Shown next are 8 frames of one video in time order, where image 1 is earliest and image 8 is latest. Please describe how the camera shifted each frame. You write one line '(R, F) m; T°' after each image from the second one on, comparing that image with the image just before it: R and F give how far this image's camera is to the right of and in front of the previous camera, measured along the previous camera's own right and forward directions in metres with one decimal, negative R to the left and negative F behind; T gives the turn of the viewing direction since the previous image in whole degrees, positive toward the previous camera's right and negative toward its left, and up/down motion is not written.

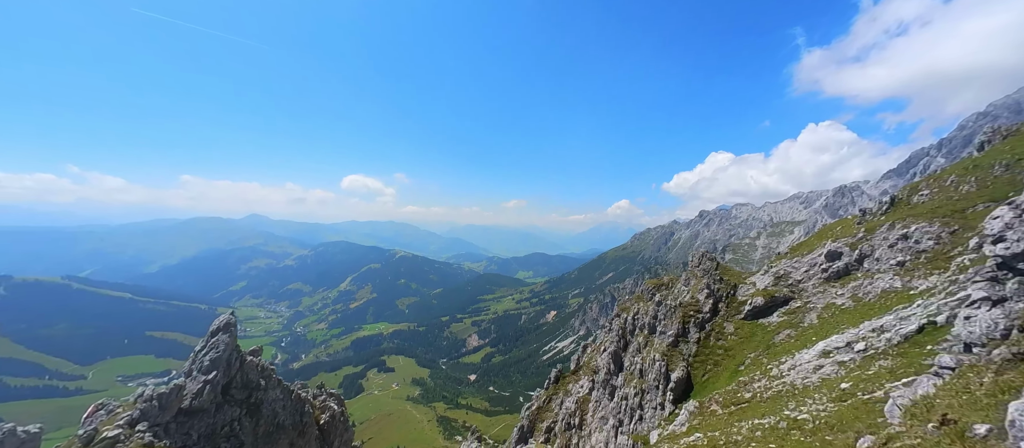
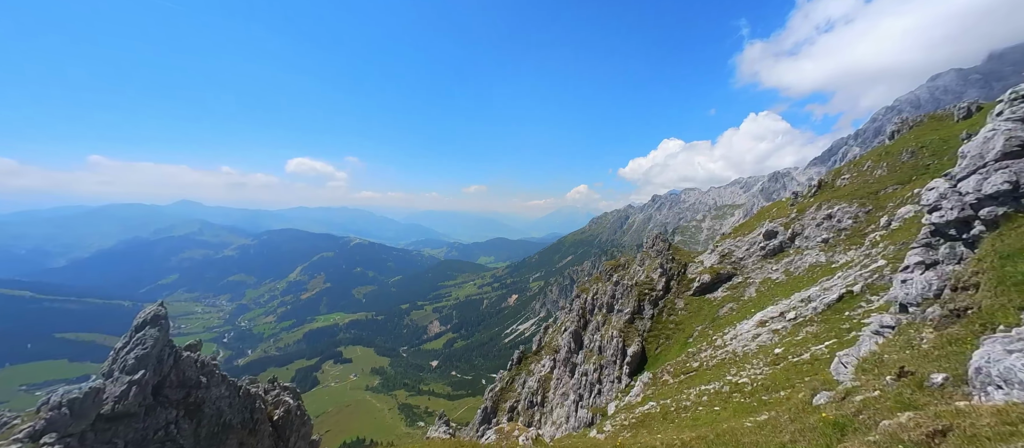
(-0.4, +0.8) m; +6°
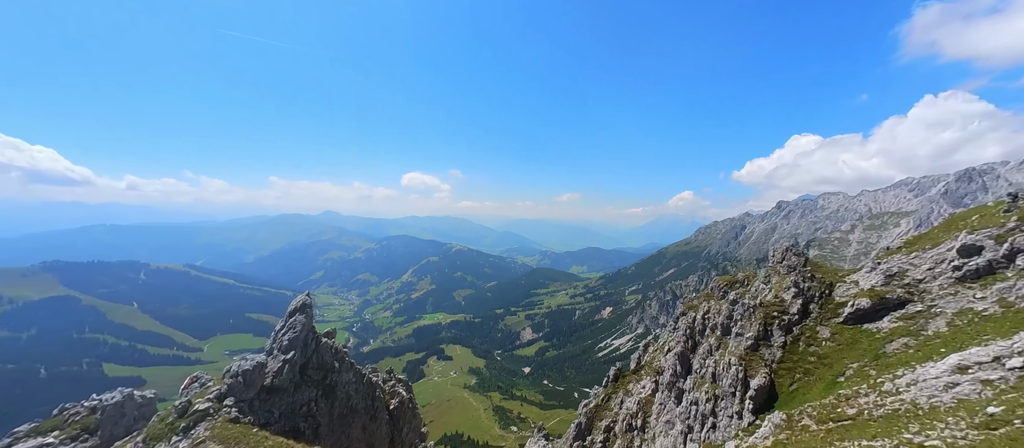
(-1.4, +1.3) m; -15°
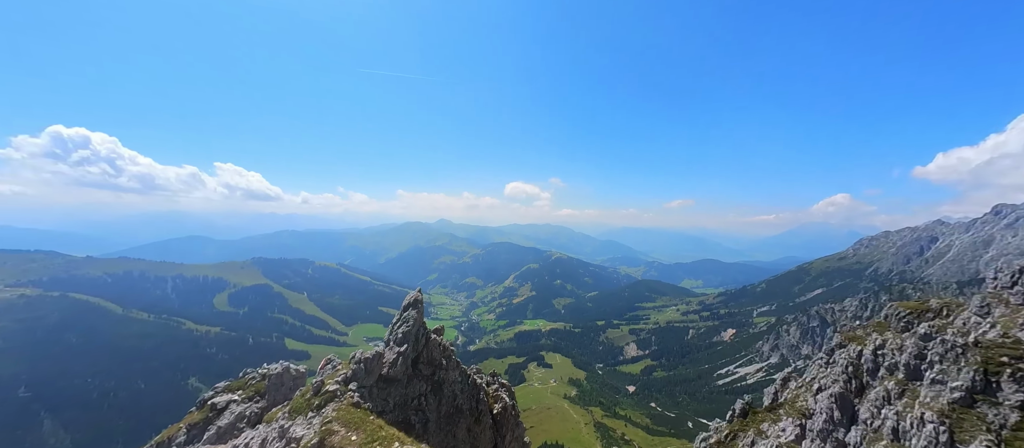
(-1.2, +2.7) m; -16°
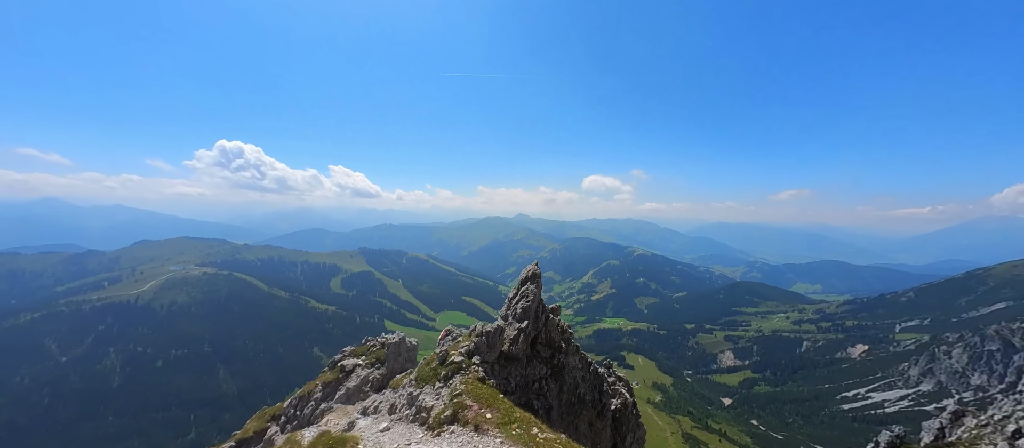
(-3.3, +1.5) m; -12°
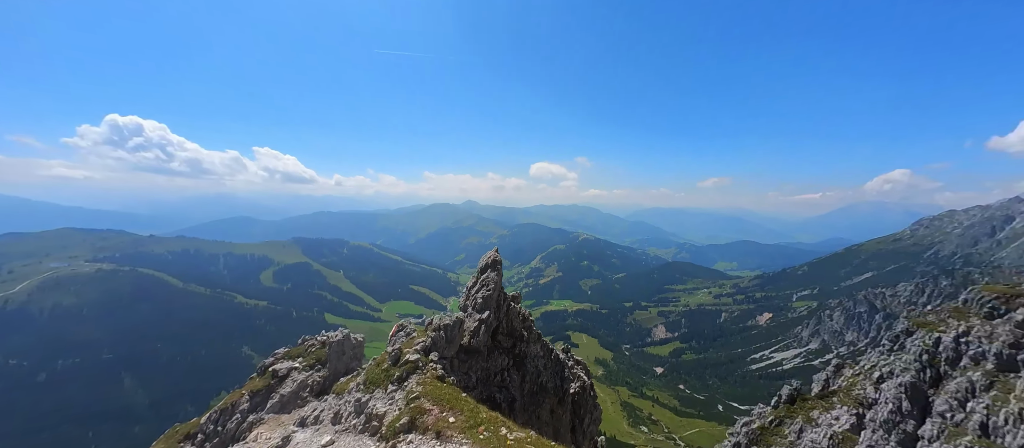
(-0.9, -0.7) m; +9°
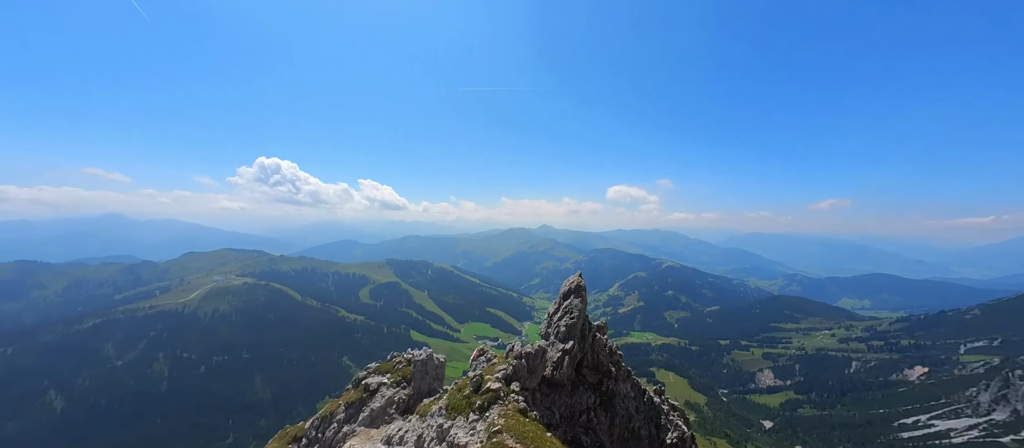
(-0.9, +2.1) m; -12°
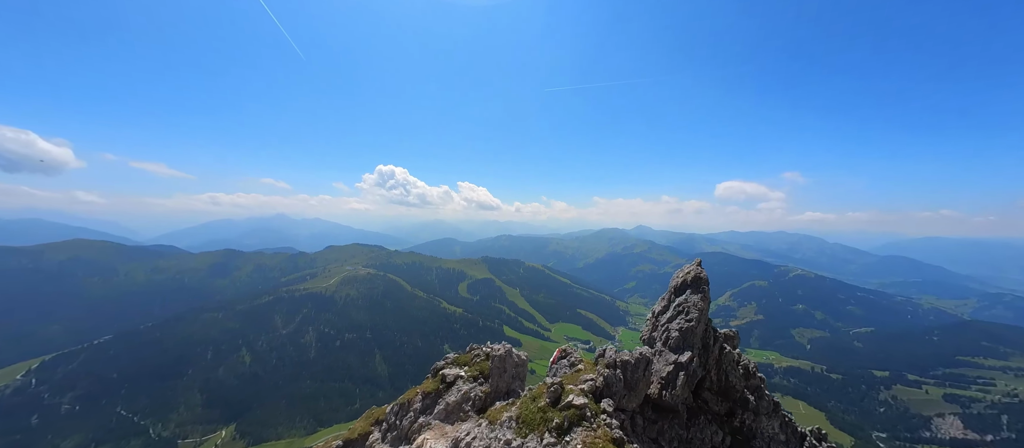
(+0.2, +6.7) m; -15°
